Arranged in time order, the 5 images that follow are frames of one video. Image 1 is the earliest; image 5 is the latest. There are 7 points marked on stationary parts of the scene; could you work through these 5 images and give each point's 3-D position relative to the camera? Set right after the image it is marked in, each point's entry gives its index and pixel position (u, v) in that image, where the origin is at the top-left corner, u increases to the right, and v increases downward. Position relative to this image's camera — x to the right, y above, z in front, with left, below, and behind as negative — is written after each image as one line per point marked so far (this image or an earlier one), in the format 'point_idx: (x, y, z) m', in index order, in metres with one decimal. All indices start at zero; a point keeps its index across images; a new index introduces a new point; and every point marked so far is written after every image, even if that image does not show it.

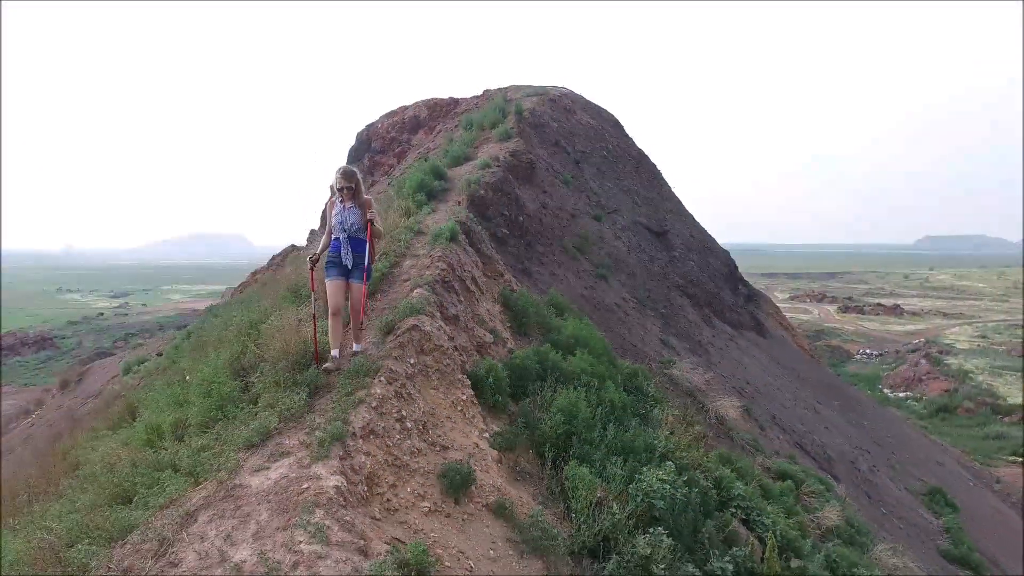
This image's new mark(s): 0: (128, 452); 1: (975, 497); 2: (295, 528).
0: (-2.8, -1.2, +3.8) m
1: (+11.7, -5.4, +13.1) m
2: (-0.9, -1.0, +2.1) m
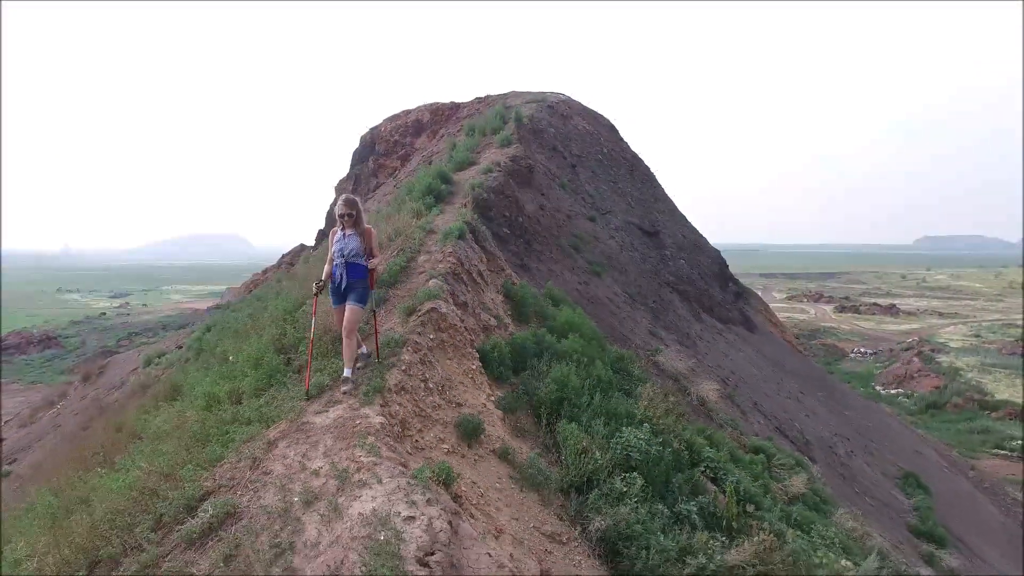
0: (-2.8, -1.1, +4.5) m
1: (+11.7, -5.3, +13.9) m
2: (-0.9, -0.9, +2.8) m
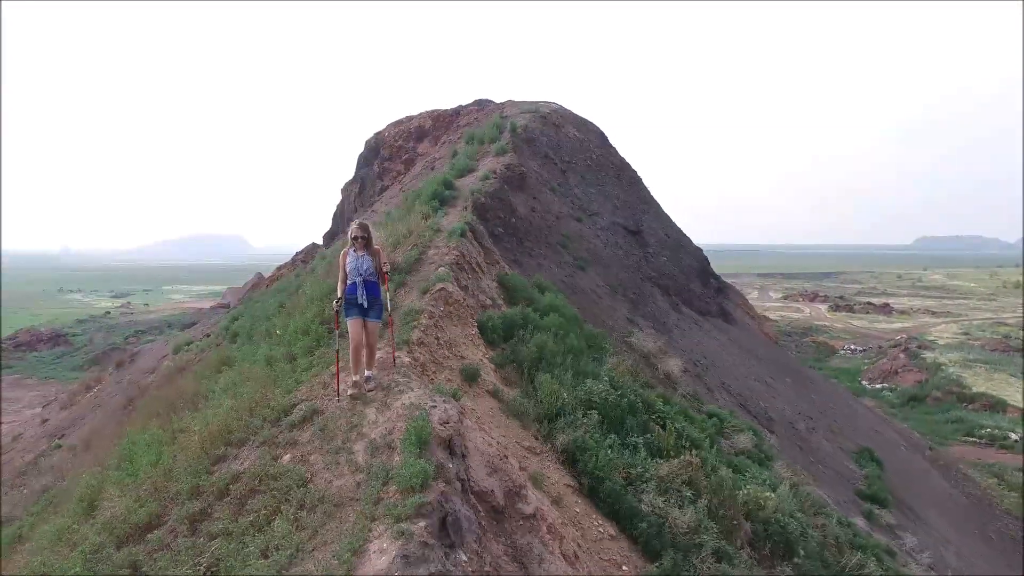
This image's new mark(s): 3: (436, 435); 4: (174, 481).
0: (-2.9, -0.9, +5.9) m
1: (+11.6, -5.1, +15.3) m
2: (-1.0, -0.7, +4.2) m
3: (-0.5, -0.9, +3.3) m
4: (-2.5, -1.4, +3.8) m
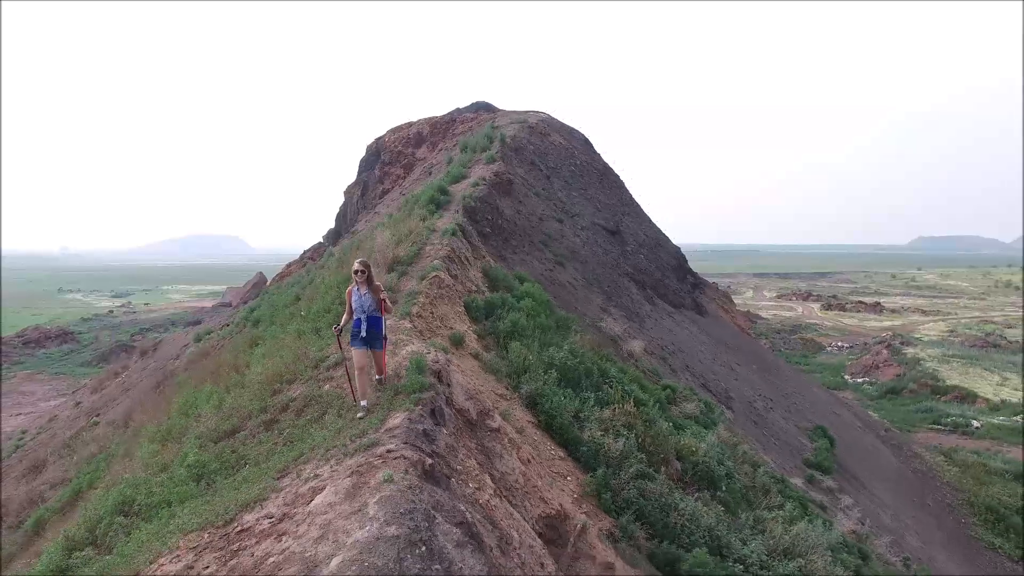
0: (-3.2, -0.7, +7.4) m
1: (+11.3, -4.9, +16.9) m
2: (-1.3, -0.5, +5.8) m
3: (-0.8, -0.8, +4.8) m
4: (-2.8, -1.2, +5.4) m
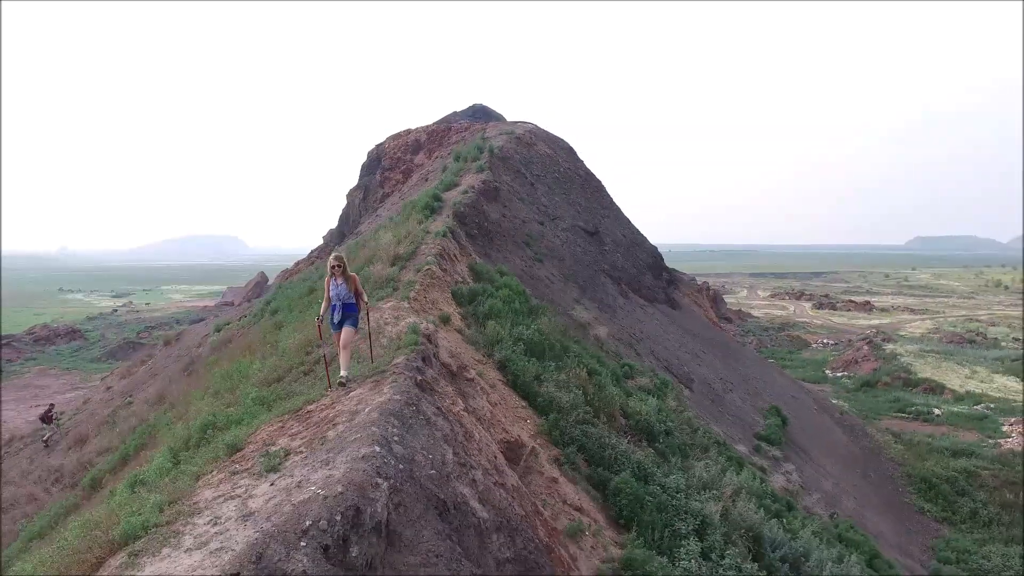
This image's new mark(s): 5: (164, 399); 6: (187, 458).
0: (-3.6, -0.6, +9.2) m
1: (+10.8, -4.8, +18.7) m
2: (-1.7, -0.4, +7.6) m
3: (-1.2, -0.6, +6.7) m
4: (-3.2, -1.1, +7.2) m
5: (-9.3, -3.0, +13.7) m
6: (-3.5, -1.9, +5.6) m
